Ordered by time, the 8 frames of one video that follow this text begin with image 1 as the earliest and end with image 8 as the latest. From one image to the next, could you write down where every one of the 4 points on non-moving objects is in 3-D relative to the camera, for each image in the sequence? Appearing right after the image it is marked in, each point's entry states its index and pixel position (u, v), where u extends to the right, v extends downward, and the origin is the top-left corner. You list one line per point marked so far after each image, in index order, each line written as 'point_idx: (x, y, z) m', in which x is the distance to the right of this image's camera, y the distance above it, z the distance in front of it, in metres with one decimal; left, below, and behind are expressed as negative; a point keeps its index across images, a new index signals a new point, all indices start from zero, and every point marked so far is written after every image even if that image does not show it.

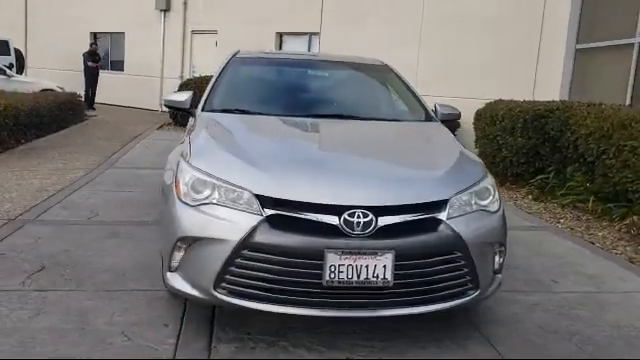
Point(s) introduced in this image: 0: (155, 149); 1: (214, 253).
0: (-2.9, +0.5, +10.6) m
1: (-0.5, -0.4, +2.9) m
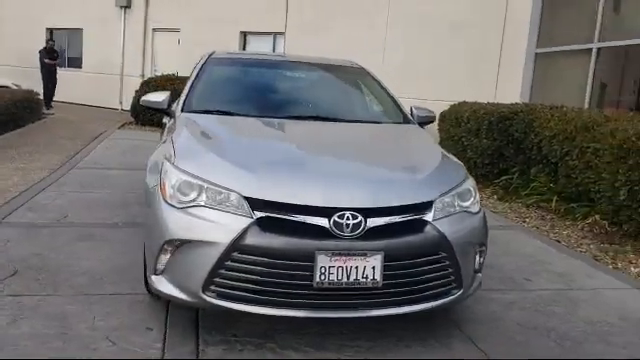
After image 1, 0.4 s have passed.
0: (-3.5, +0.5, +10.4) m
1: (-0.6, -0.4, +2.9) m
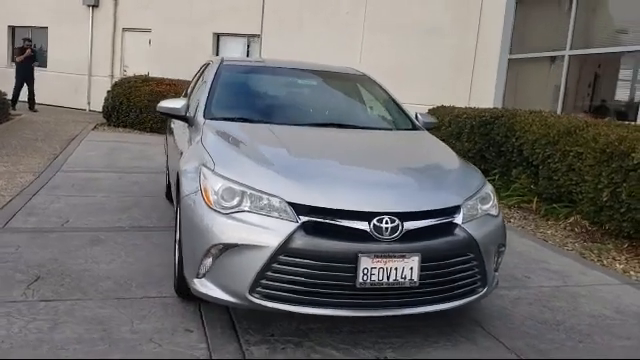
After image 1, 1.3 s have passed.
0: (-3.8, +0.5, +10.3) m
1: (-0.3, -0.4, +3.1) m
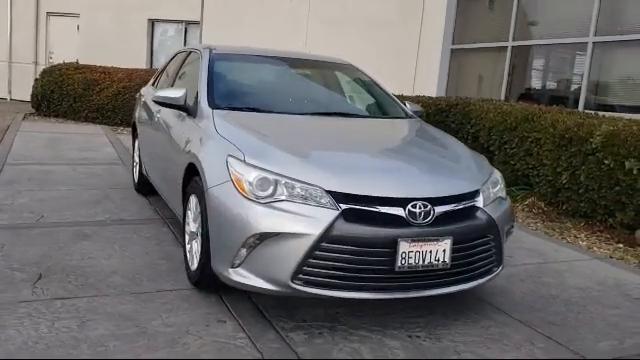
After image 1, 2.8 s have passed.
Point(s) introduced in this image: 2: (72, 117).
0: (-4.6, +0.6, +9.8) m
1: (-0.1, -0.3, +3.1) m
2: (-5.6, +1.4, +13.5) m
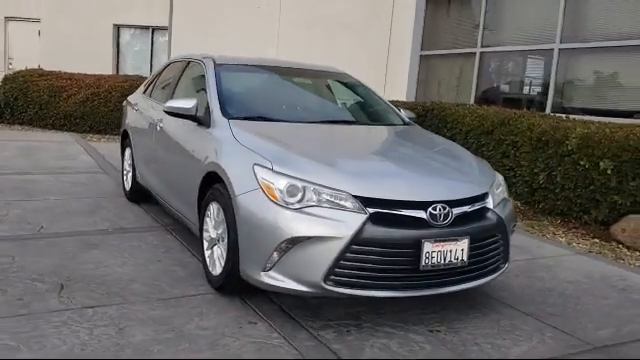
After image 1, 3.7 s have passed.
0: (-4.9, +0.5, +9.6) m
1: (0.0, -0.4, +3.3) m
2: (-6.2, +1.2, +13.3) m
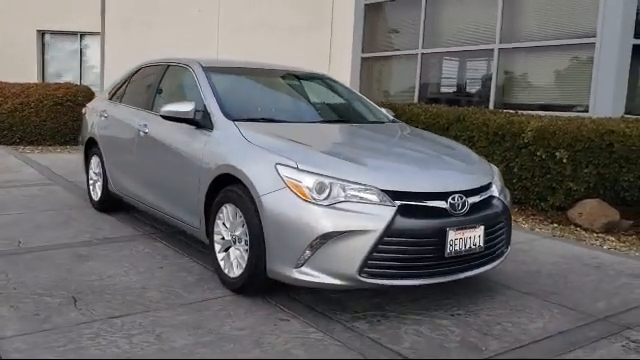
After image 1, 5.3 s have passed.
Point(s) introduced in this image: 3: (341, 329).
0: (-5.6, +0.2, +9.0) m
1: (+0.2, -0.4, +3.4) m
2: (-7.4, +0.9, +12.4) m
3: (+0.1, -0.9, +3.4) m
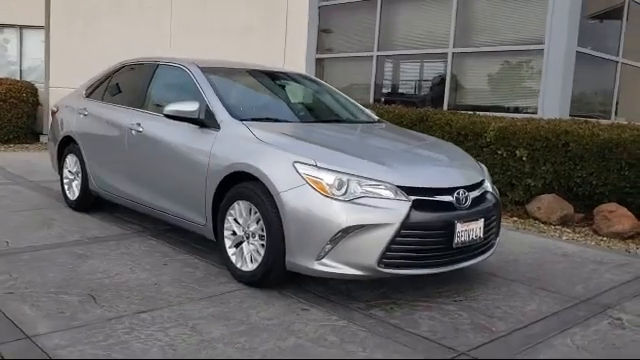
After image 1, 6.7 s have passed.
0: (-6.1, +0.2, +8.5) m
1: (+0.3, -0.3, +3.6) m
2: (-8.3, +0.9, +11.7) m
3: (+0.2, -0.8, +3.6) m
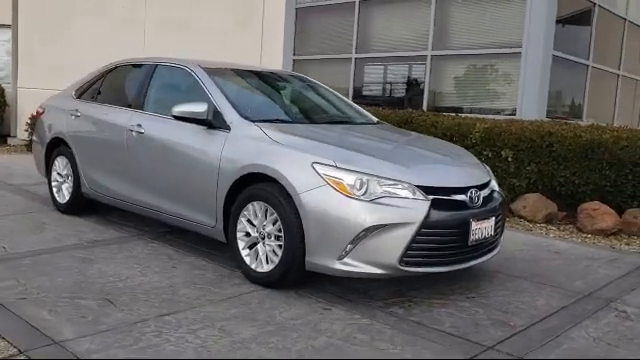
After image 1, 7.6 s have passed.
0: (-6.3, +0.1, +8.1) m
1: (+0.5, -0.3, +3.7) m
2: (-8.7, +0.8, +11.1) m
3: (+0.4, -0.8, +3.7) m
